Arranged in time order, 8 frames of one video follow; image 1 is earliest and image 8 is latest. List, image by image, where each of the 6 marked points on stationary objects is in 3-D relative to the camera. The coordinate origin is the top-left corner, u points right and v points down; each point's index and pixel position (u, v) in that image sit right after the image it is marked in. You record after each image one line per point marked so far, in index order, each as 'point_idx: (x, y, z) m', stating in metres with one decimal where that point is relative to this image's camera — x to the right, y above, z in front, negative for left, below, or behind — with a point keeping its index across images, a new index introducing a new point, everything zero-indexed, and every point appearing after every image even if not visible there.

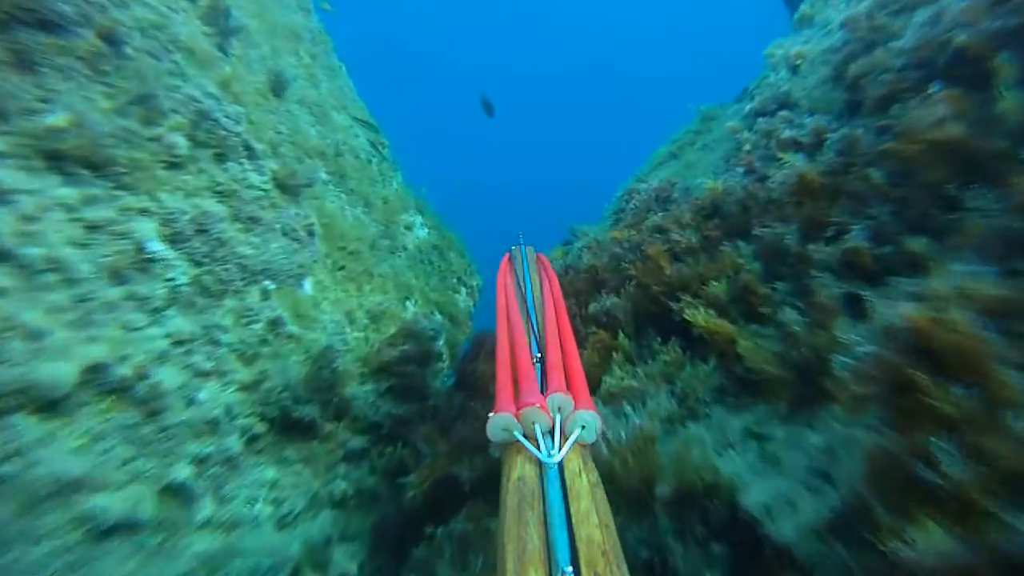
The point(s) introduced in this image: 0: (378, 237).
0: (-1.4, +0.5, +6.9) m
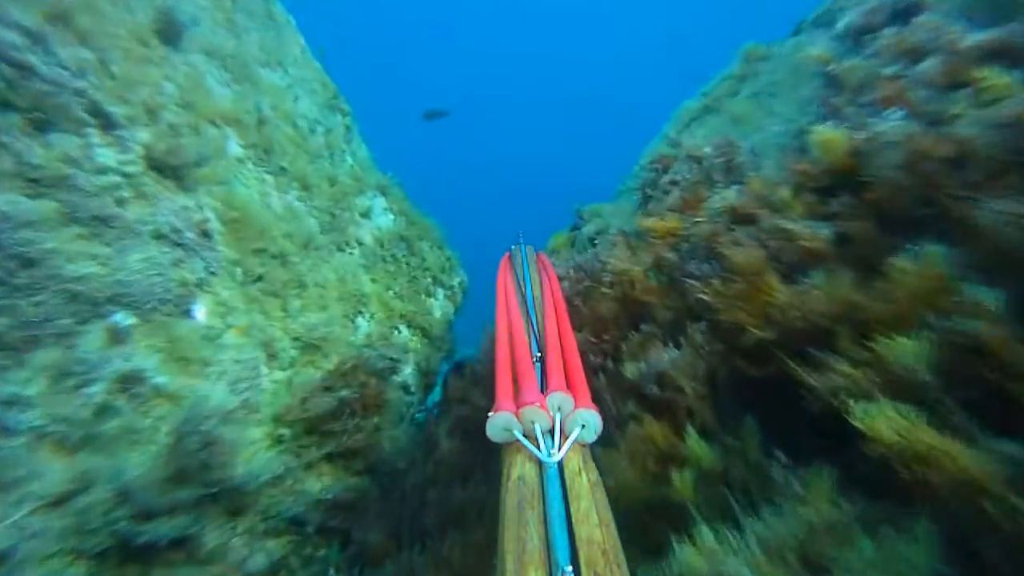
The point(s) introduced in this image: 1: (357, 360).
0: (-1.5, +0.4, +5.2) m
1: (-1.1, -0.5, +4.6) m
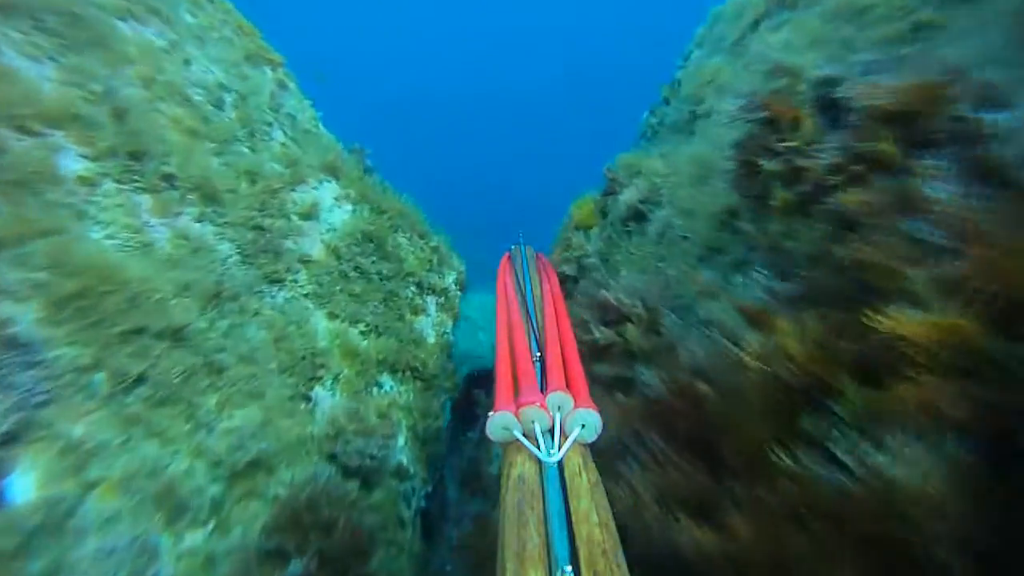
0: (-1.4, +0.1, +3.5) m
1: (-0.9, -0.9, +3.1) m
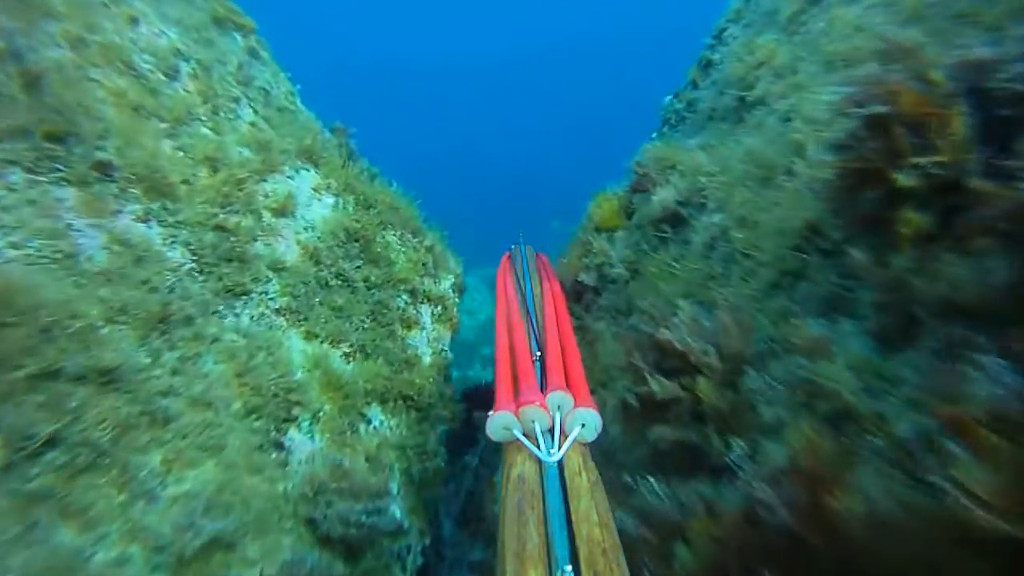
0: (-1.3, 0.0, +2.8) m
1: (-0.8, -0.9, +2.5) m
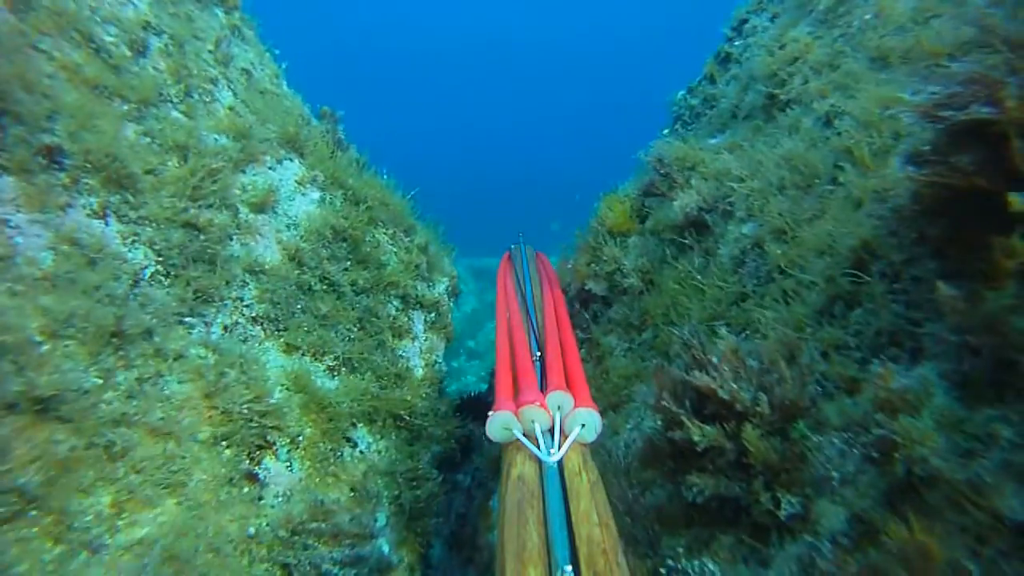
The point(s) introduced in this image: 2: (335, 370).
0: (-1.3, 0.0, +2.5) m
1: (-0.8, -1.0, +2.1) m
2: (-0.8, -0.4, +3.0) m
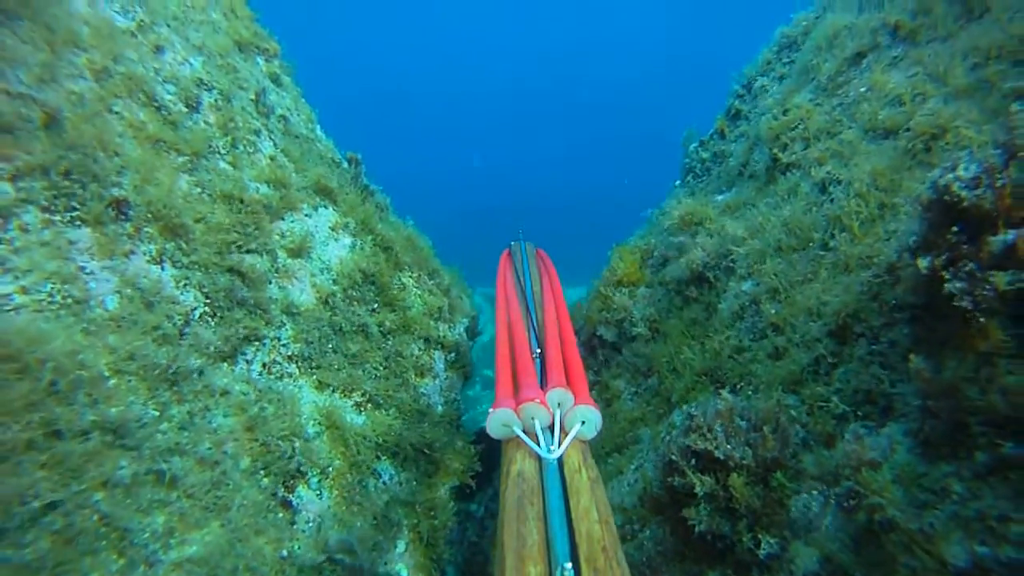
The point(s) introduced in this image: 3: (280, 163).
0: (-1.2, -0.1, +2.7) m
1: (-0.8, -1.1, +2.3) m
2: (-0.7, -0.6, +3.2) m
3: (-1.3, +0.7, +3.8) m
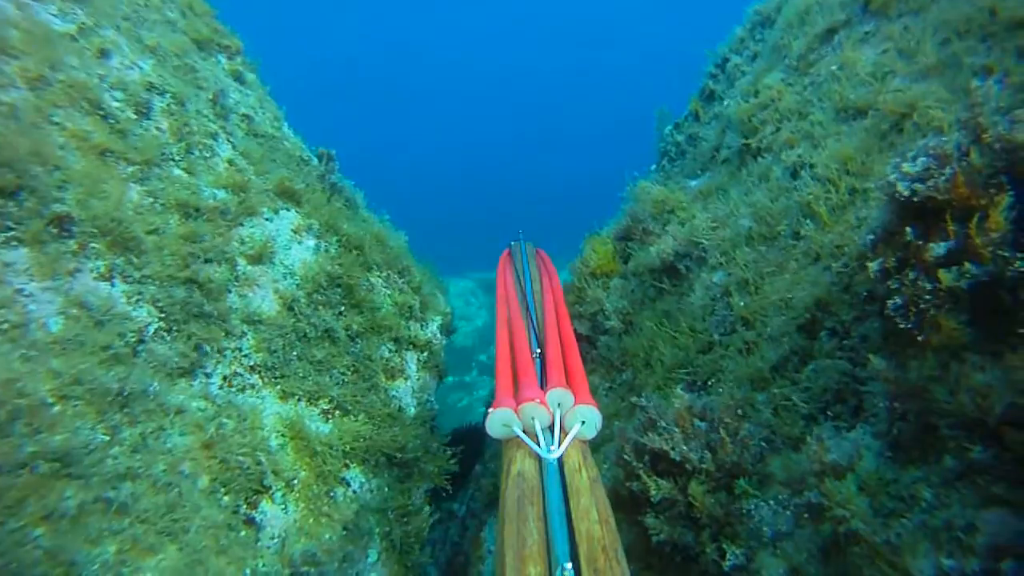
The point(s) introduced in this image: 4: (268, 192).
0: (-1.4, -0.2, +2.6) m
1: (-0.9, -1.2, +2.3) m
2: (-0.8, -0.6, +3.1) m
3: (-1.5, +0.7, +3.7) m
4: (-1.3, +0.5, +3.7) m
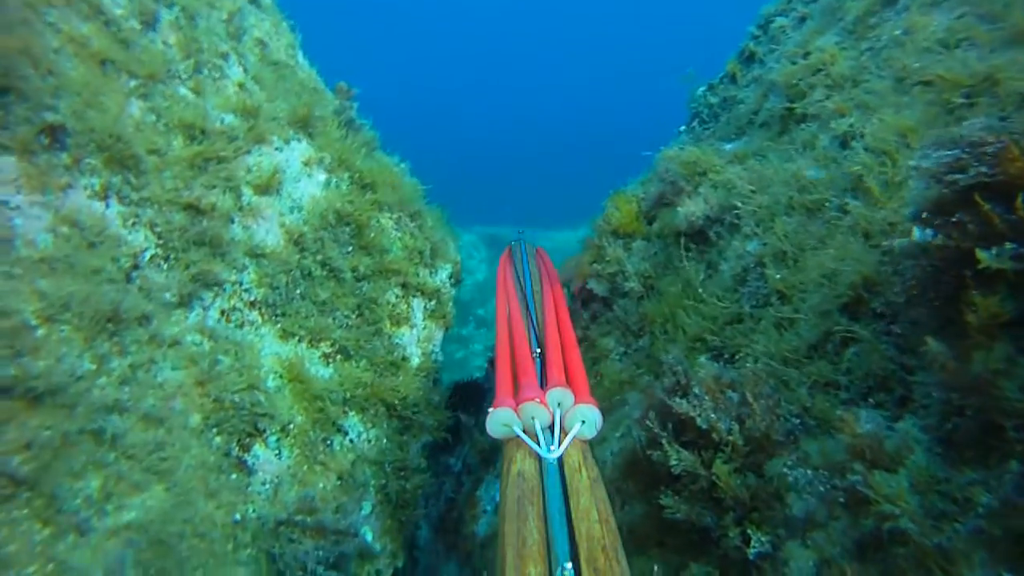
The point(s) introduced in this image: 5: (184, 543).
0: (-1.3, +0.1, +2.5) m
1: (-0.9, -1.0, +2.2) m
2: (-0.8, -0.3, +3.0) m
3: (-1.3, +1.0, +3.4) m
4: (-1.2, +0.9, +3.5) m
5: (-1.0, -0.8, +2.1) m
